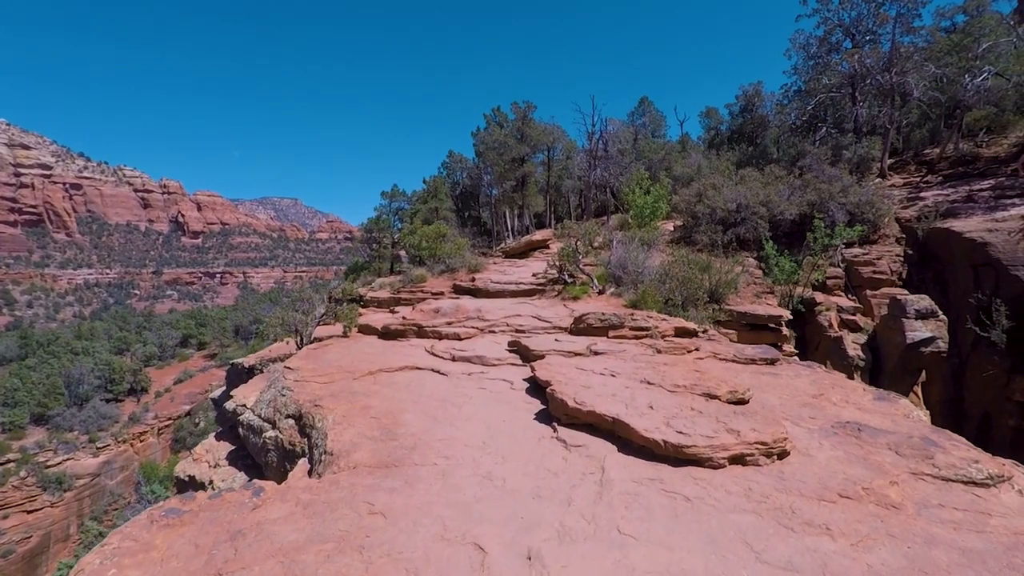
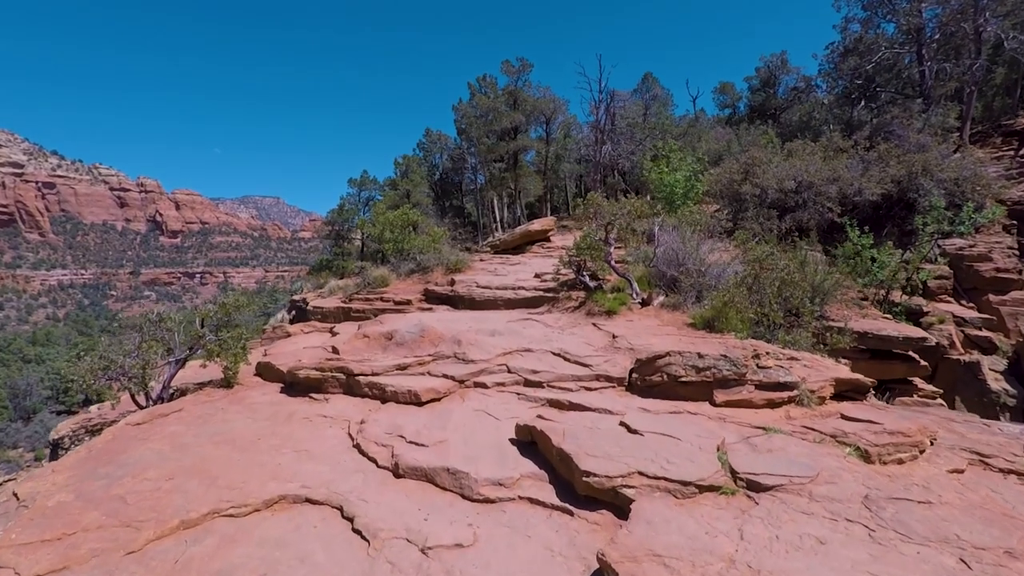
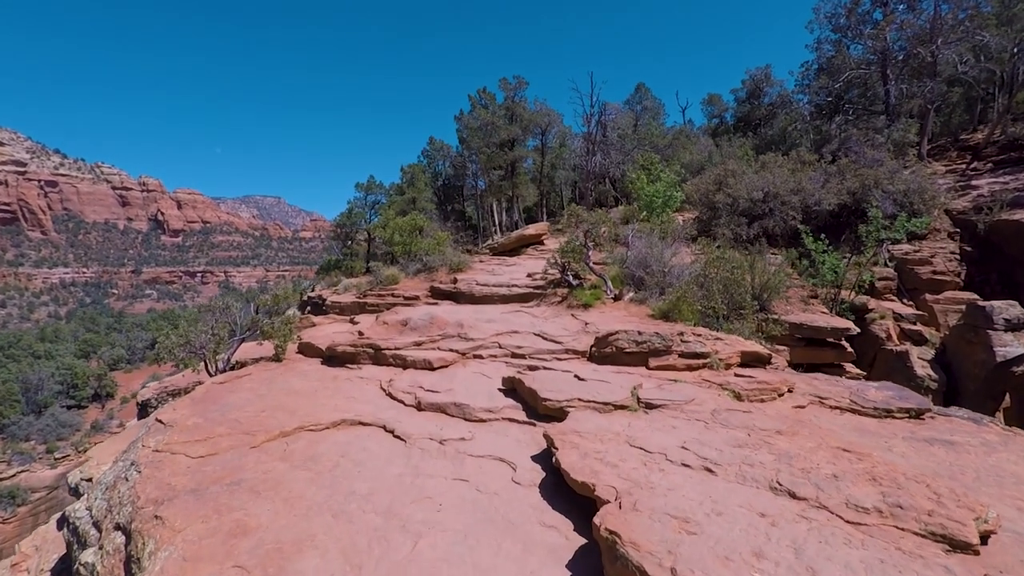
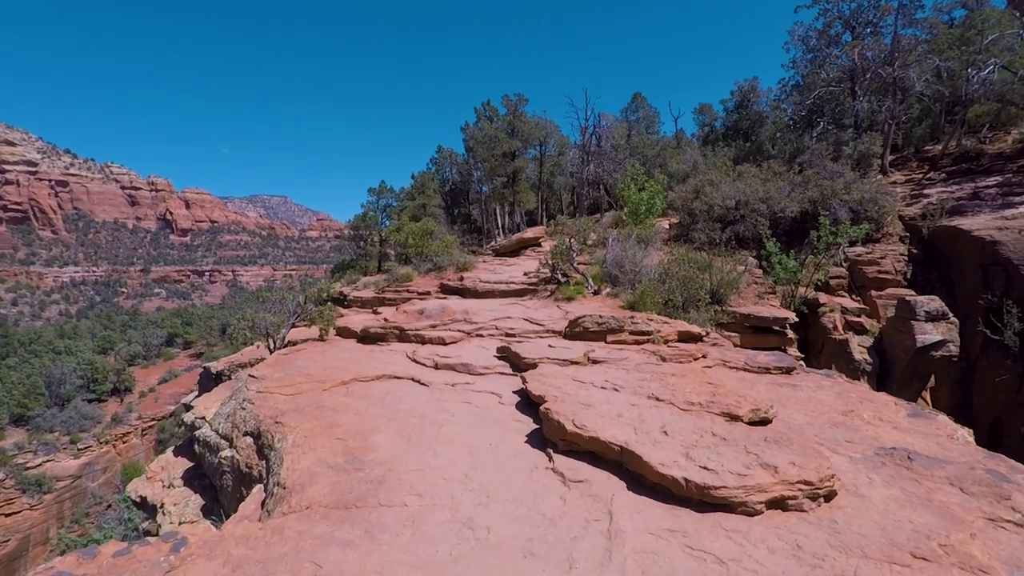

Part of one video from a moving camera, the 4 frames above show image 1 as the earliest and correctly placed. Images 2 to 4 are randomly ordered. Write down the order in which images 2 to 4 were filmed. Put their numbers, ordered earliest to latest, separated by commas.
4, 3, 2
